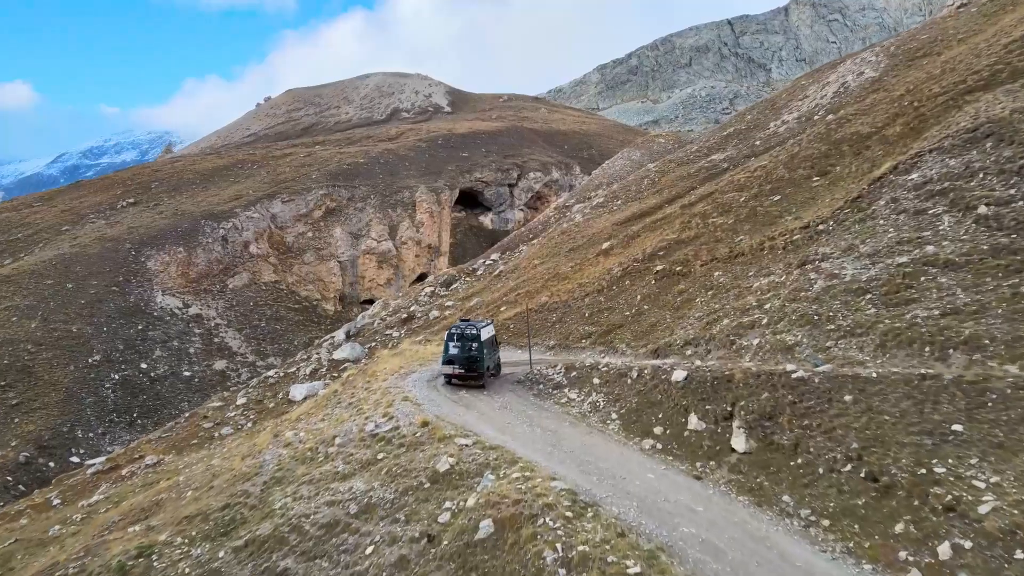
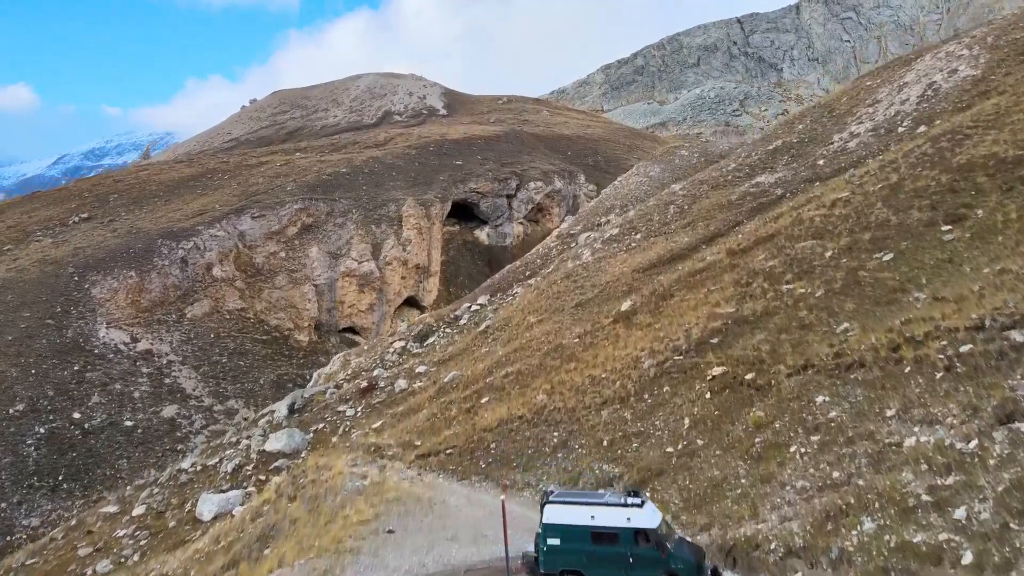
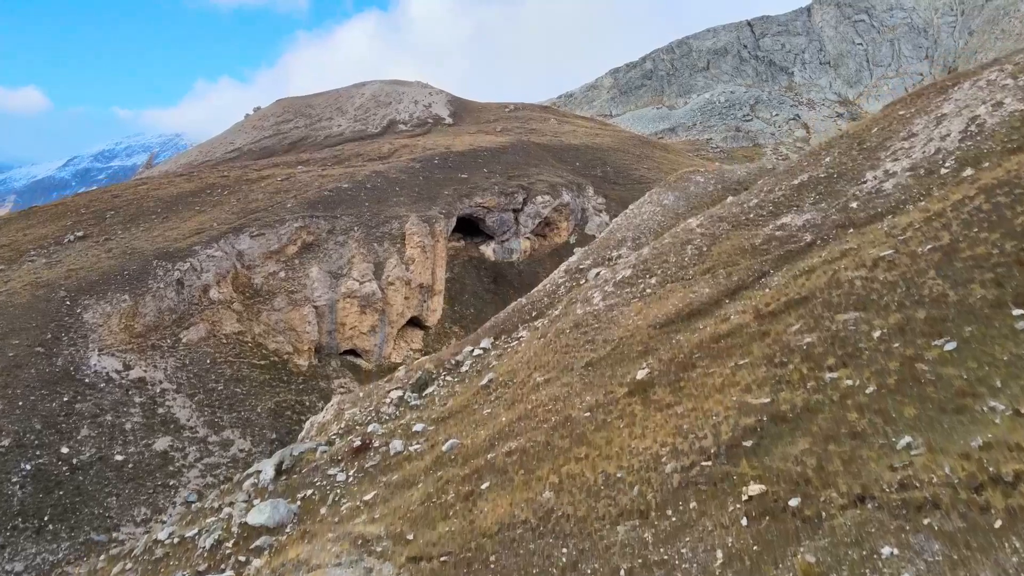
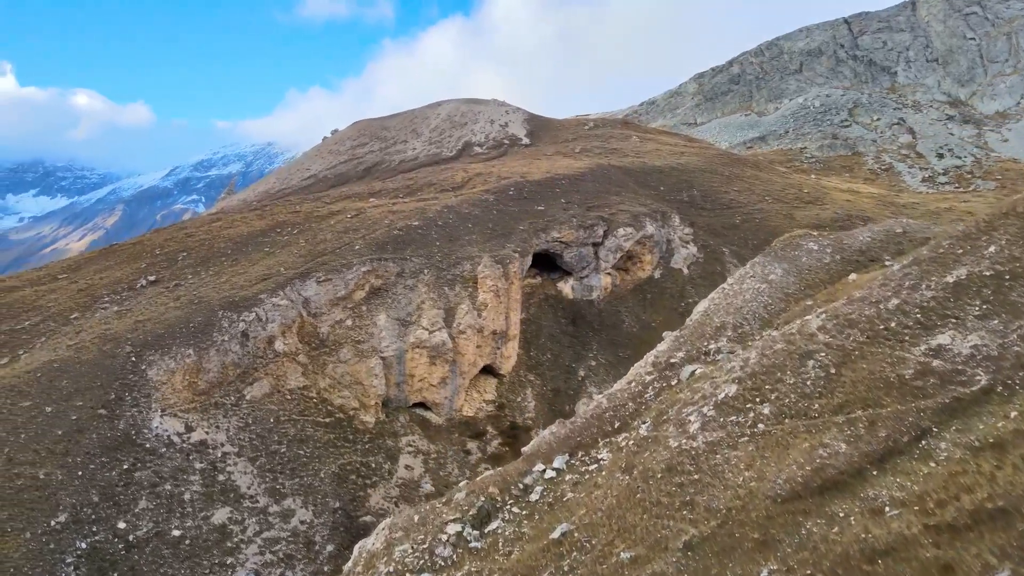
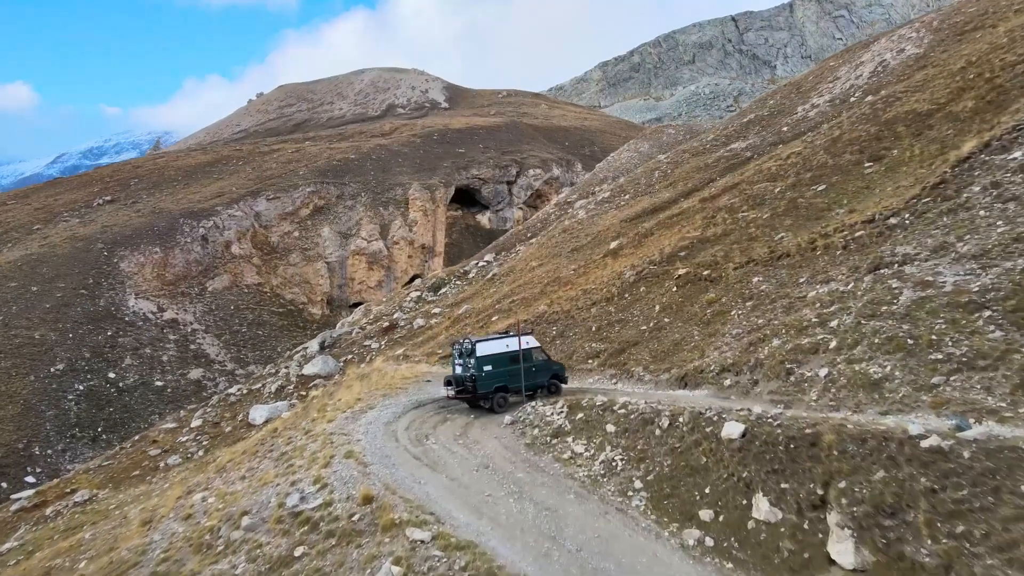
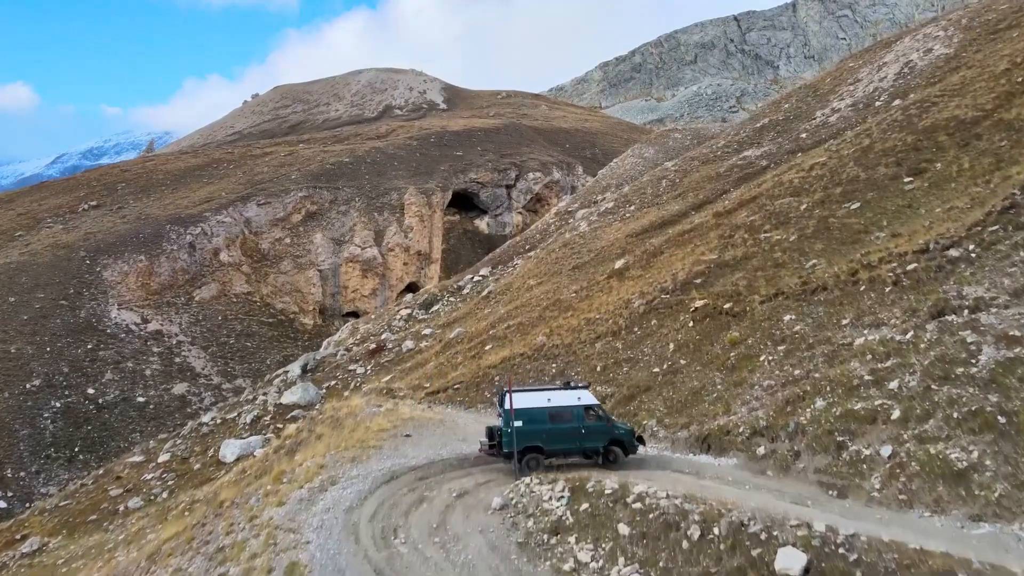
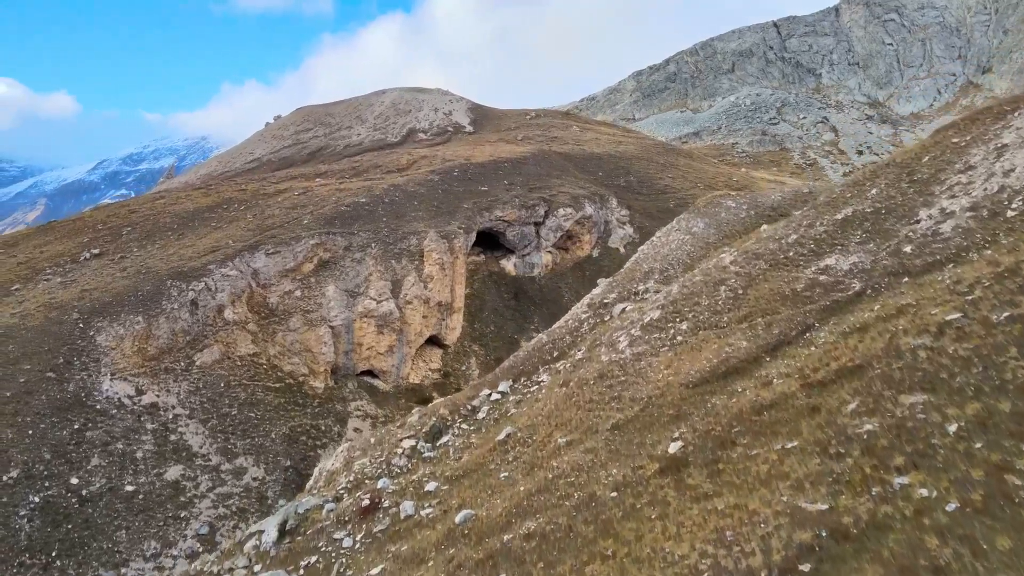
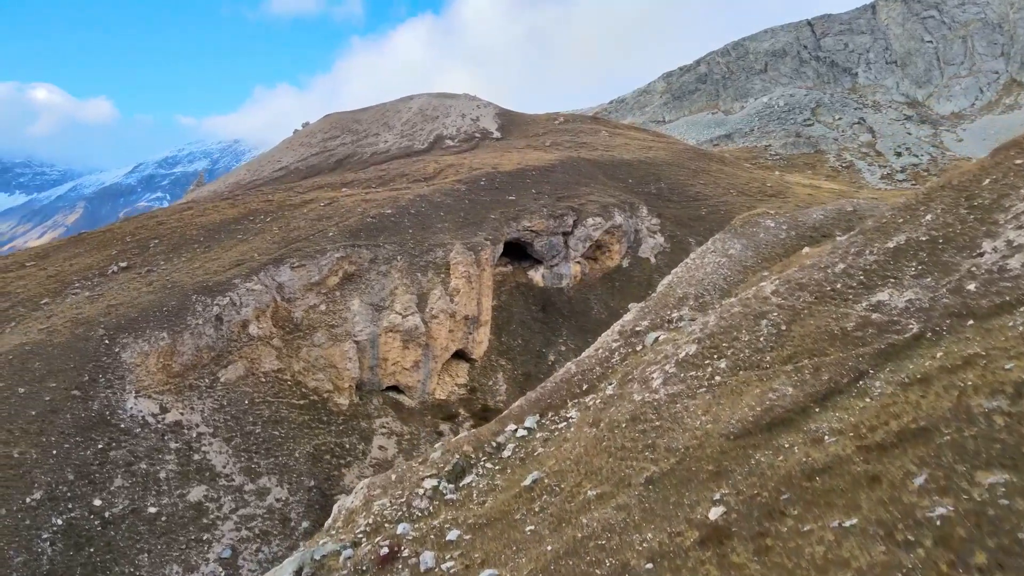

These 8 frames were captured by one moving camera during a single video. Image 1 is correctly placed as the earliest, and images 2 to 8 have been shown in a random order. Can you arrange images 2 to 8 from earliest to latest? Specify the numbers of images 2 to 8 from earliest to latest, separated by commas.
5, 6, 2, 3, 7, 8, 4
